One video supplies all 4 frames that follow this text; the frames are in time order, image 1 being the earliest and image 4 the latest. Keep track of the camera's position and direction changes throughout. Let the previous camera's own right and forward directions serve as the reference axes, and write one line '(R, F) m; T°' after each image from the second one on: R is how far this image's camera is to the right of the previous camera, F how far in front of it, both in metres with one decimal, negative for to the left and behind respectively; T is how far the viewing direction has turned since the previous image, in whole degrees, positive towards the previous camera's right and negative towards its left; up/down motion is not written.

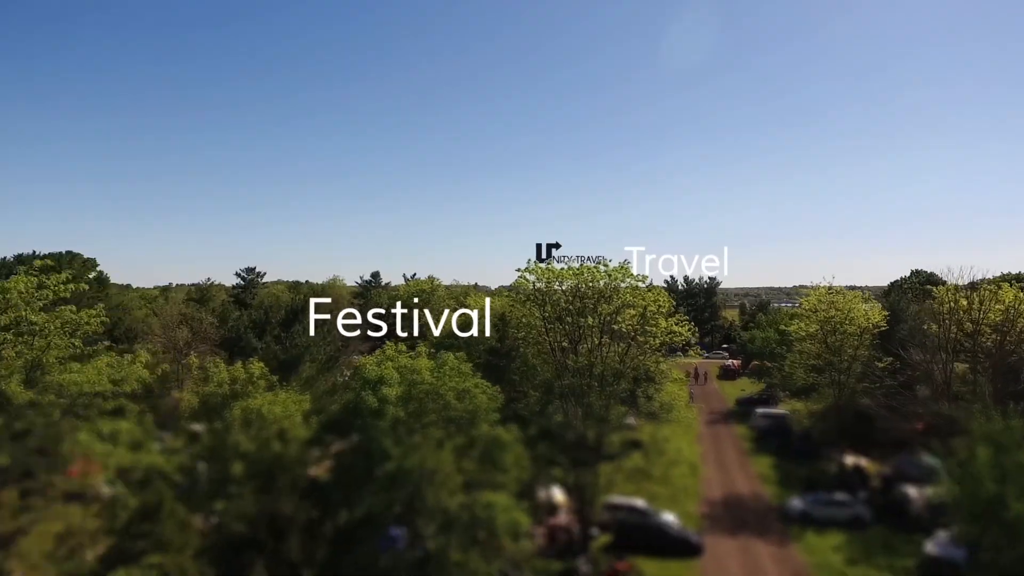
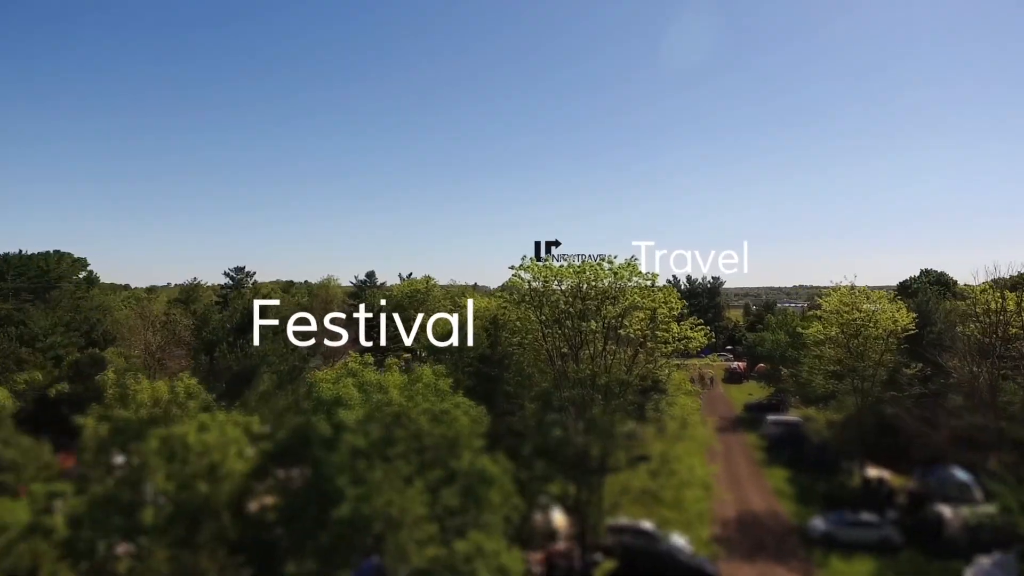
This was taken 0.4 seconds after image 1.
(+0.1, +0.8) m; 0°
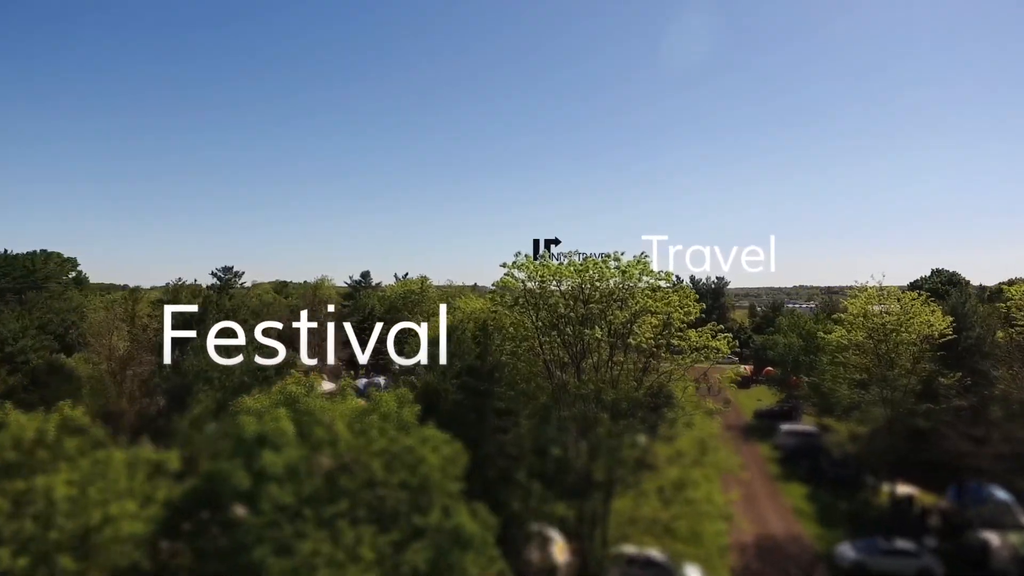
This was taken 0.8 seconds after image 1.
(+0.1, +0.9) m; 0°
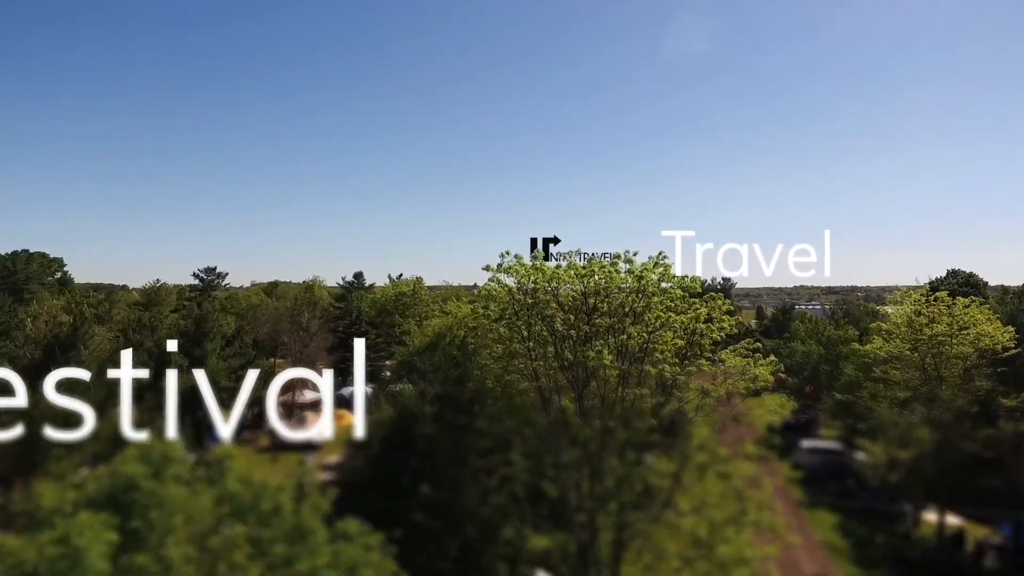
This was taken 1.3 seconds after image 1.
(+0.1, +1.1) m; 0°
